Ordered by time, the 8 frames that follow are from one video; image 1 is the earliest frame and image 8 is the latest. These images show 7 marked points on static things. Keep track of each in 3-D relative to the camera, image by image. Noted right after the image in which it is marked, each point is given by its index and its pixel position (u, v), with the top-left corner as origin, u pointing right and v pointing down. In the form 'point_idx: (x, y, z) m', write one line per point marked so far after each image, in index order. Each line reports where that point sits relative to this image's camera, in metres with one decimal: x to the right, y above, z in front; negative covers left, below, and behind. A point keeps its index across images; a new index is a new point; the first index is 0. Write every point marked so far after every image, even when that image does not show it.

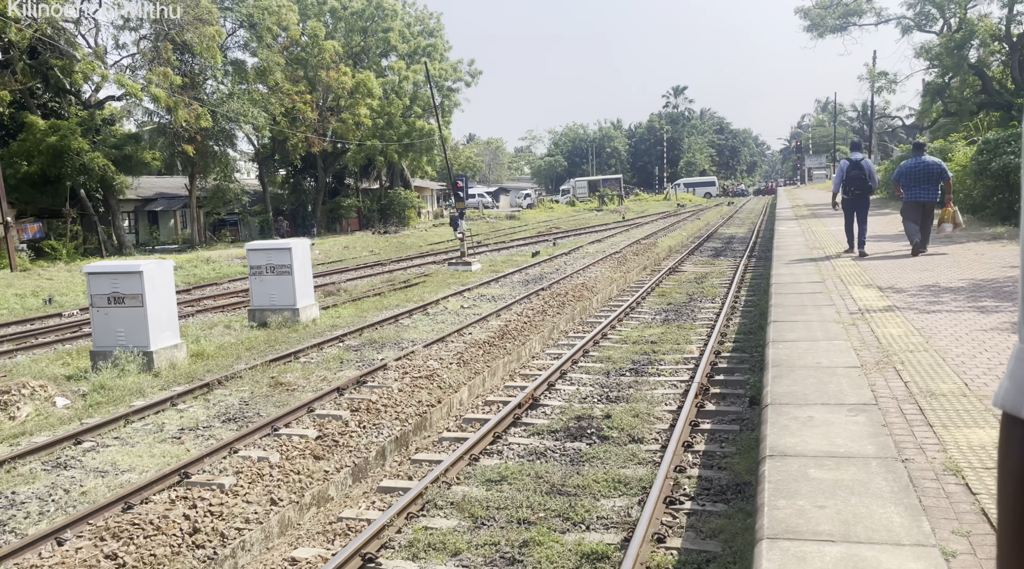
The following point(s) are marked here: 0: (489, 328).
0: (-0.3, -0.5, +10.3) m
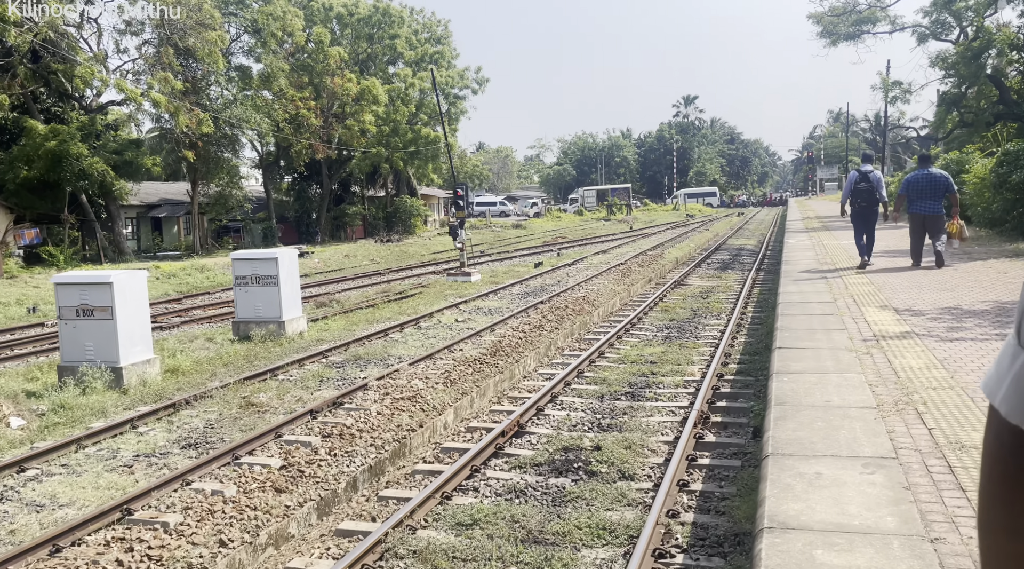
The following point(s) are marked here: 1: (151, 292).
0: (-0.3, -0.7, +9.8) m
1: (-6.7, -0.1, +15.5) m
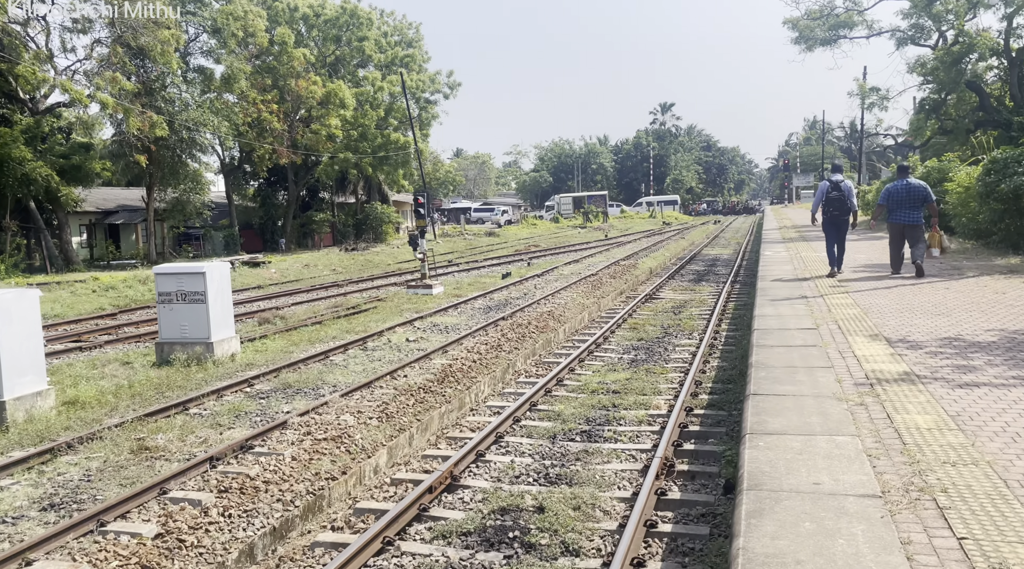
0: (-0.8, -0.9, +8.9) m
1: (-7.3, -0.4, +14.5) m
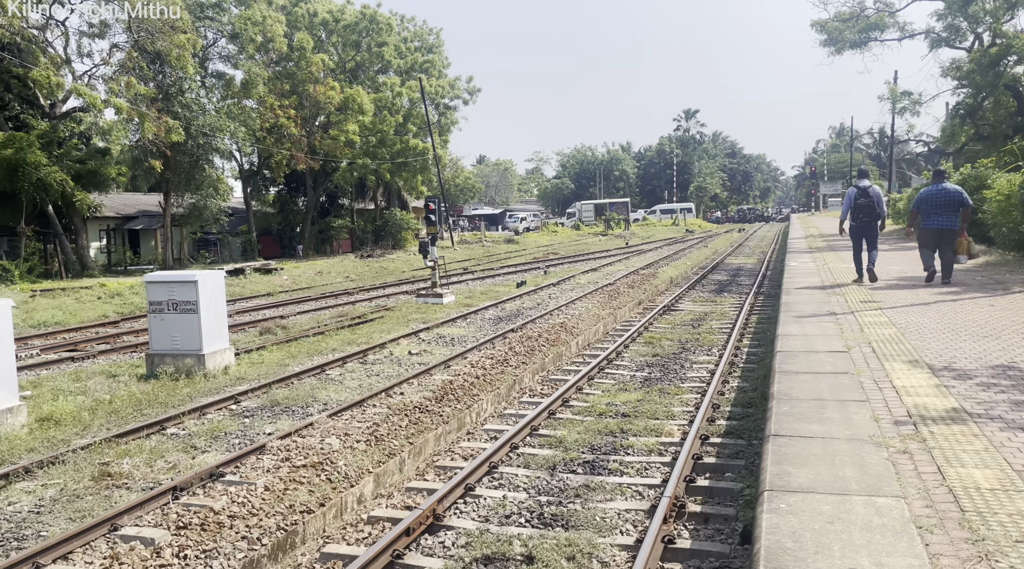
0: (-0.8, -1.0, +8.4) m
1: (-7.1, -0.5, +14.1) m
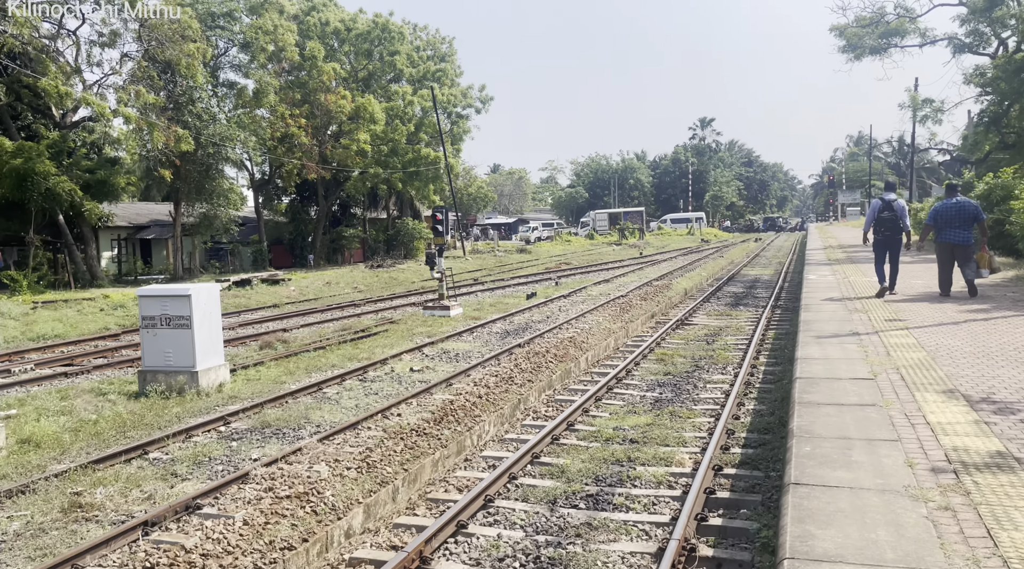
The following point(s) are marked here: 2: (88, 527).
0: (-0.8, -1.1, +8.0) m
1: (-7.0, -0.7, +13.8) m
2: (-2.4, -1.4, +4.8) m
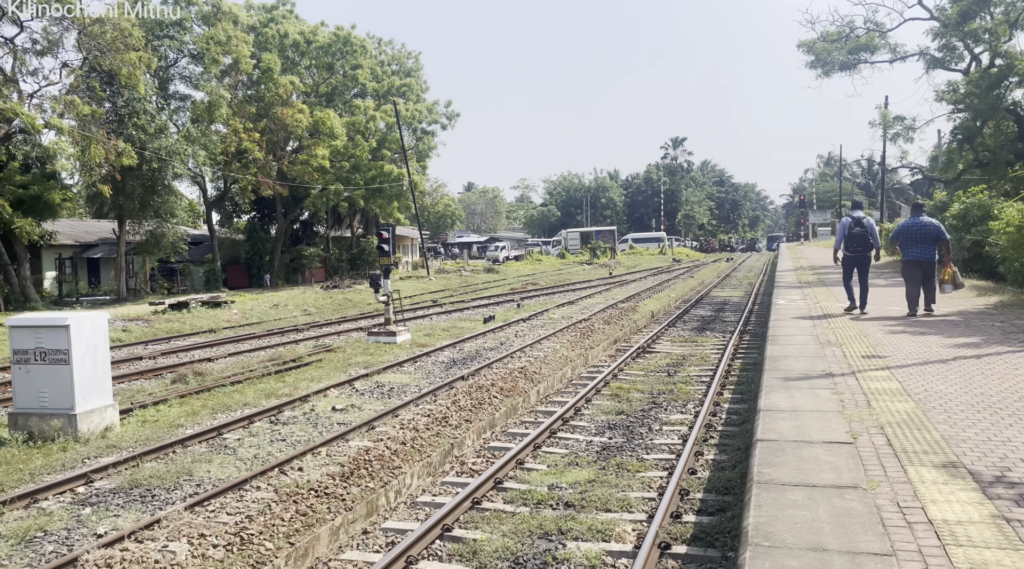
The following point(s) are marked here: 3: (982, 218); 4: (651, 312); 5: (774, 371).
0: (-1.4, -1.4, +6.9) m
1: (-7.8, -1.0, +12.6) m
2: (-2.9, -1.6, +3.6) m
3: (+8.7, +1.3, +15.6) m
4: (+3.0, -0.6, +18.3) m
5: (+2.0, -0.6, +6.6) m
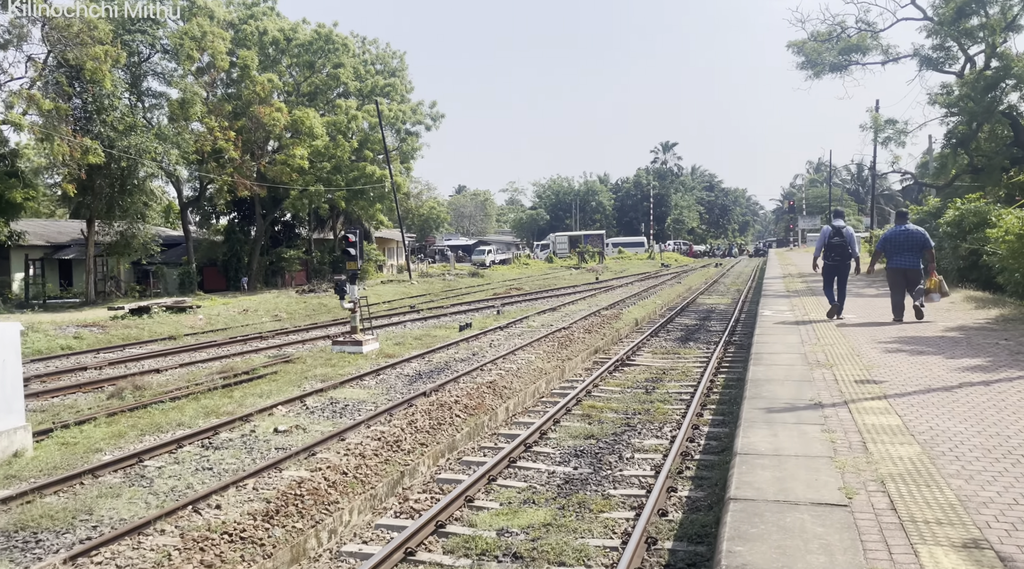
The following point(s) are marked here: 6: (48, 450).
0: (-1.7, -1.5, +6.1) m
1: (-8.2, -1.1, +11.7) m
2: (-3.2, -1.6, +2.8) m
3: (+8.2, +1.1, +15.0) m
4: (+2.6, -0.8, +17.6) m
5: (+1.7, -0.7, +5.8) m
6: (-3.9, -1.4, +7.1) m
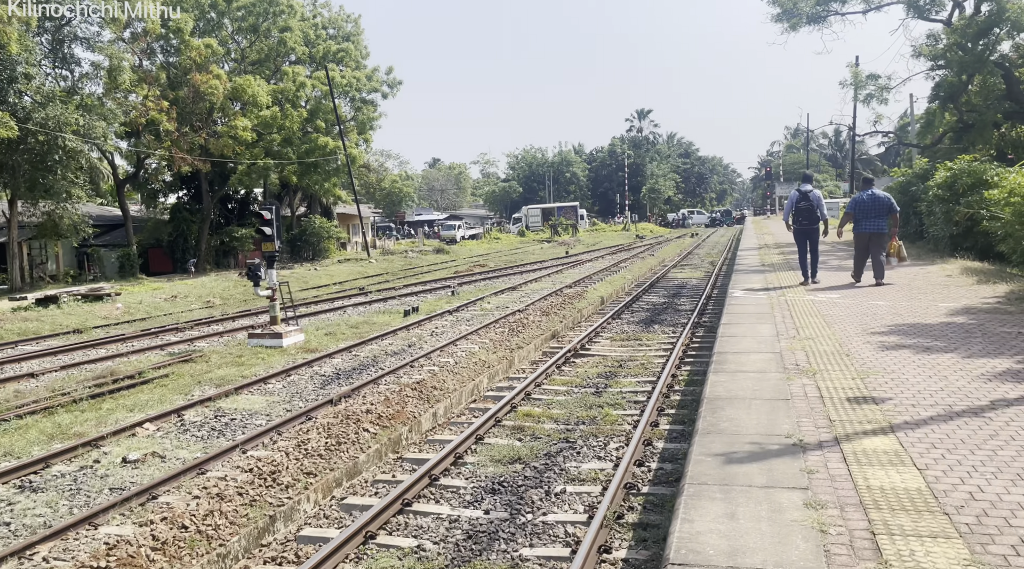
0: (-2.4, -1.5, +4.6) m
1: (-9.0, -1.1, +10.0) m
2: (-3.8, -1.7, +1.3) m
3: (+7.3, +1.6, +13.6) m
4: (+1.6, -0.3, +16.1) m
5: (+1.1, -0.7, +4.3) m
6: (-4.6, -1.4, +5.5) m
